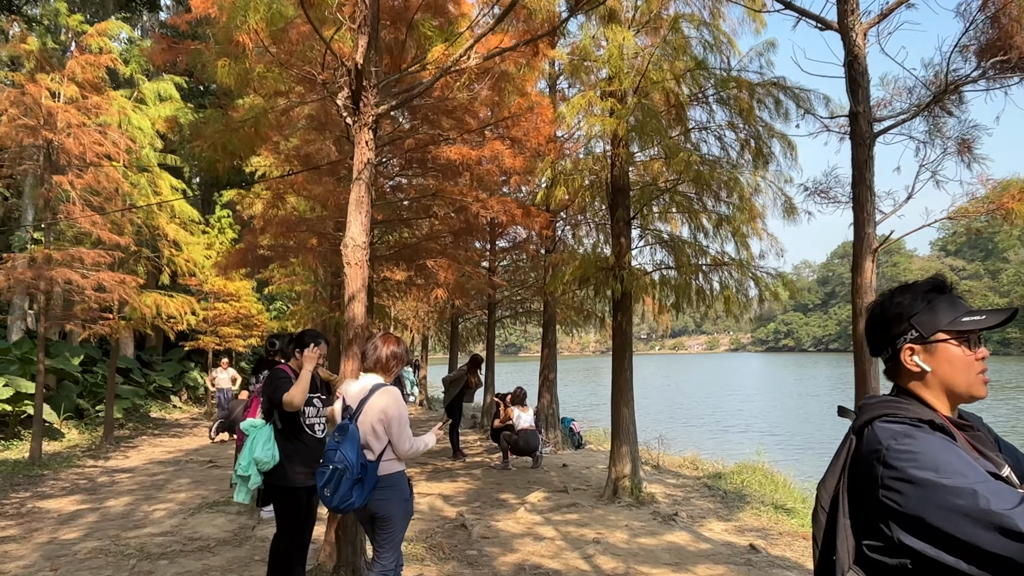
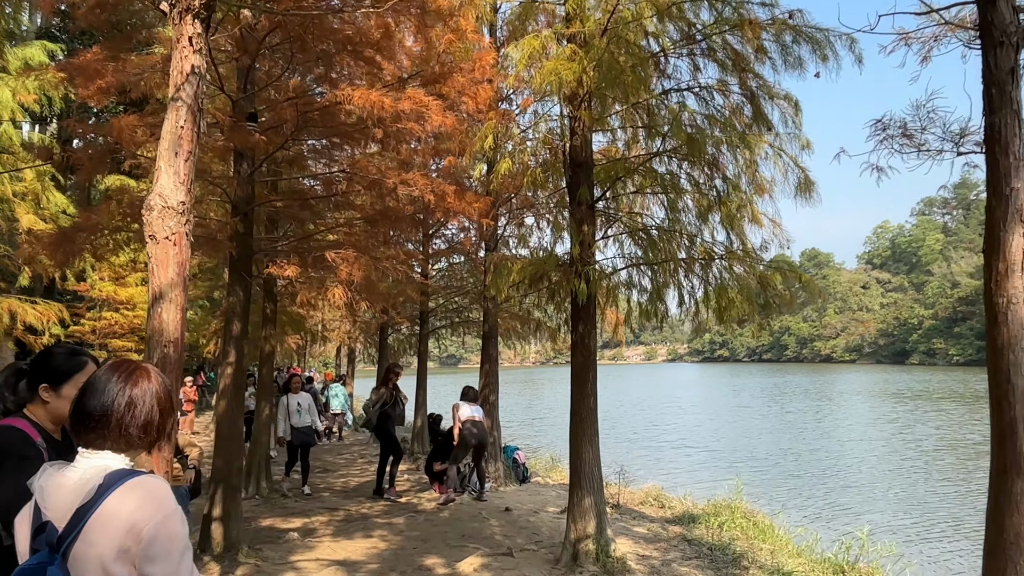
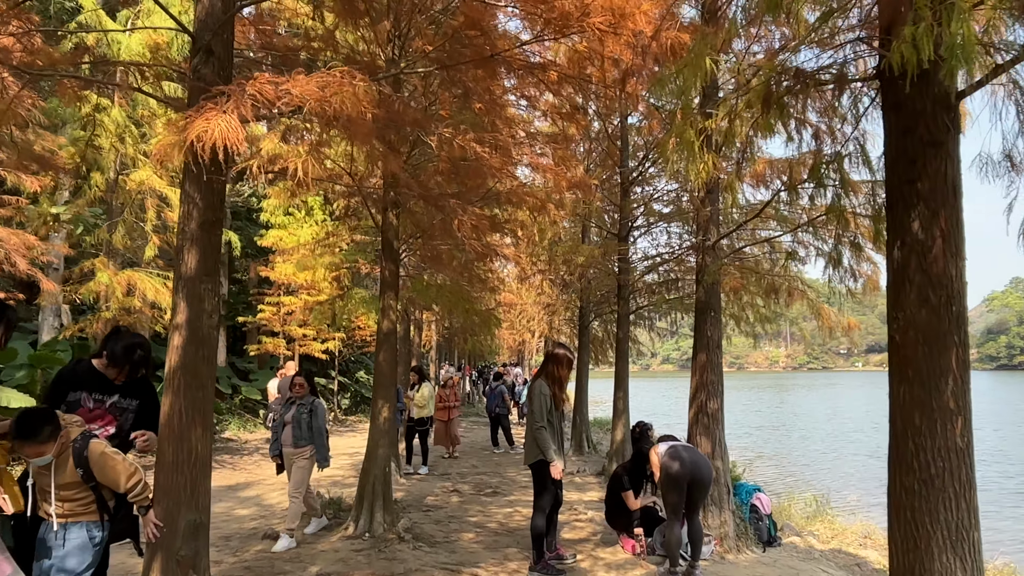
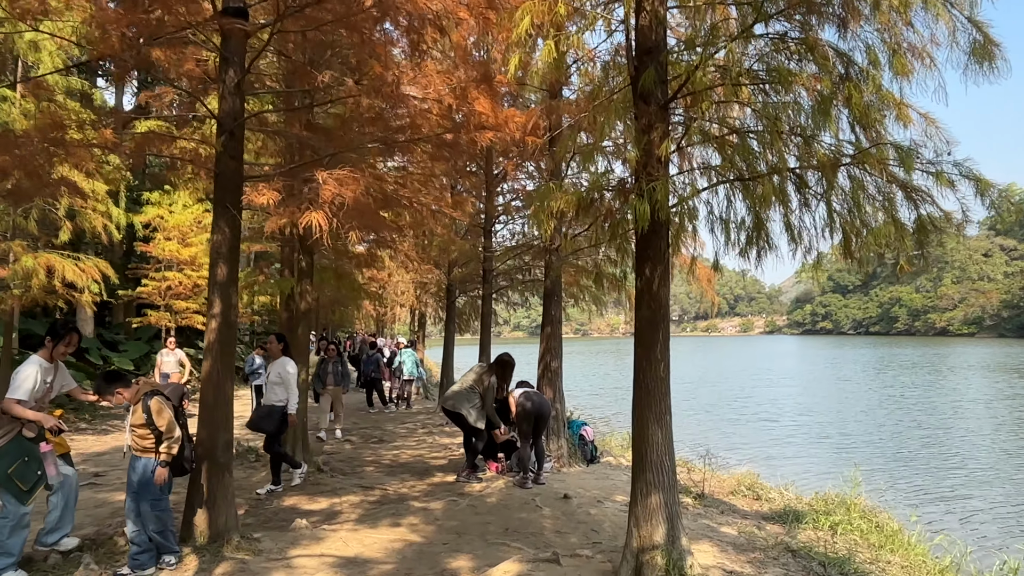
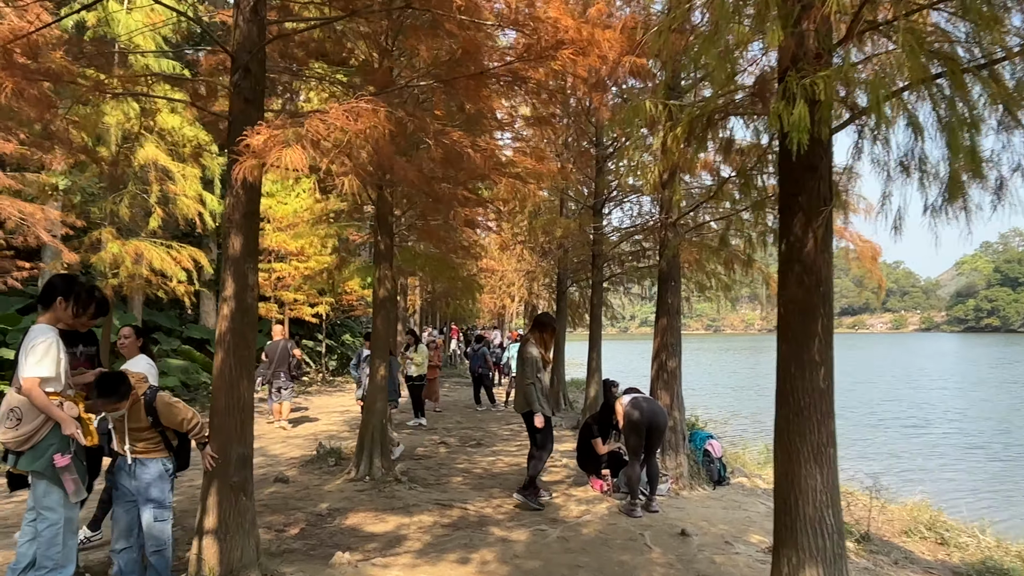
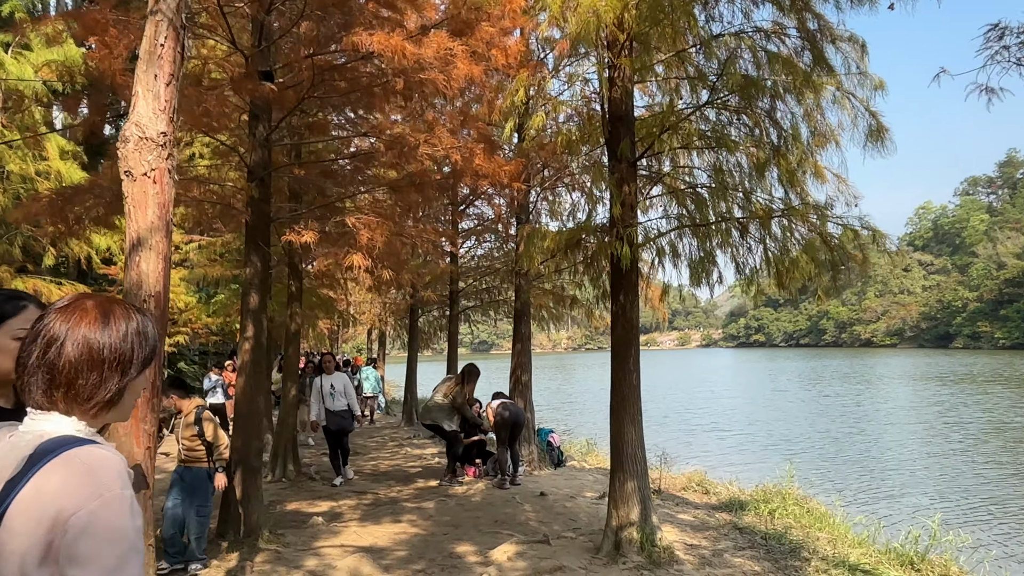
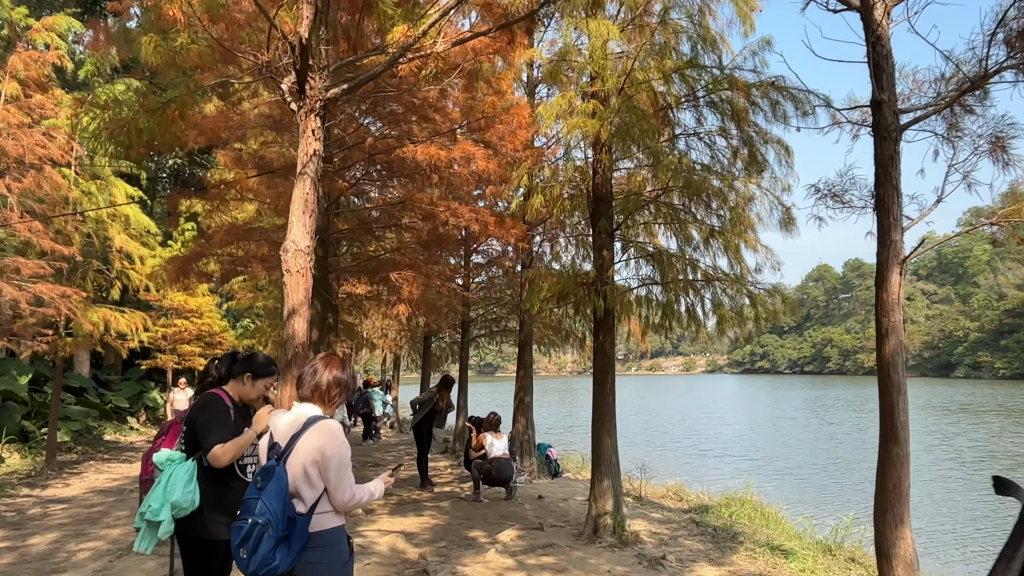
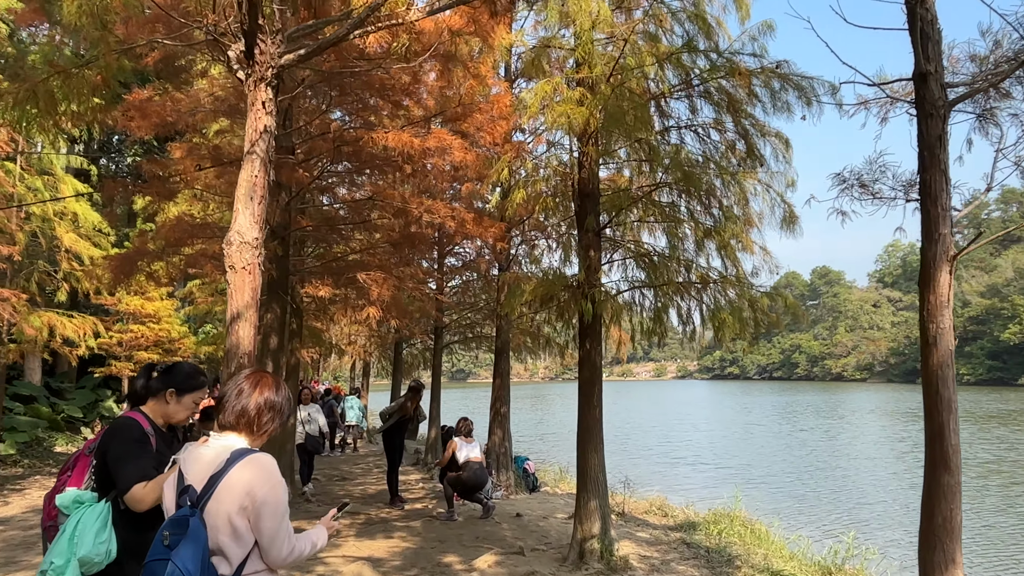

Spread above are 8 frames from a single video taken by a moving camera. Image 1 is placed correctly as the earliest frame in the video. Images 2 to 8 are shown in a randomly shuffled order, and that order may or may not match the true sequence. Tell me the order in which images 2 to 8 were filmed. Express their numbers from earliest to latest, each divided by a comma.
7, 8, 2, 6, 4, 5, 3
